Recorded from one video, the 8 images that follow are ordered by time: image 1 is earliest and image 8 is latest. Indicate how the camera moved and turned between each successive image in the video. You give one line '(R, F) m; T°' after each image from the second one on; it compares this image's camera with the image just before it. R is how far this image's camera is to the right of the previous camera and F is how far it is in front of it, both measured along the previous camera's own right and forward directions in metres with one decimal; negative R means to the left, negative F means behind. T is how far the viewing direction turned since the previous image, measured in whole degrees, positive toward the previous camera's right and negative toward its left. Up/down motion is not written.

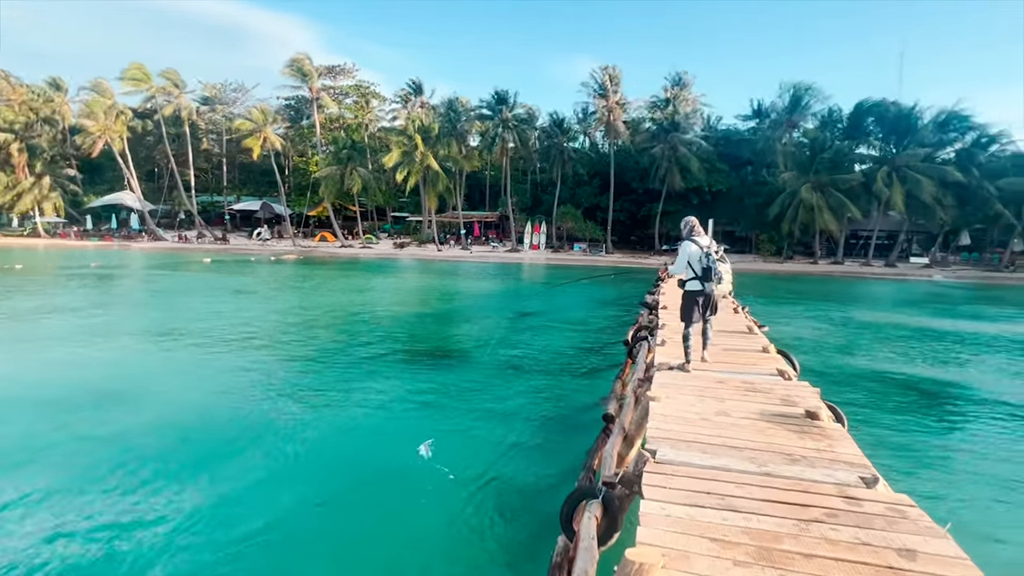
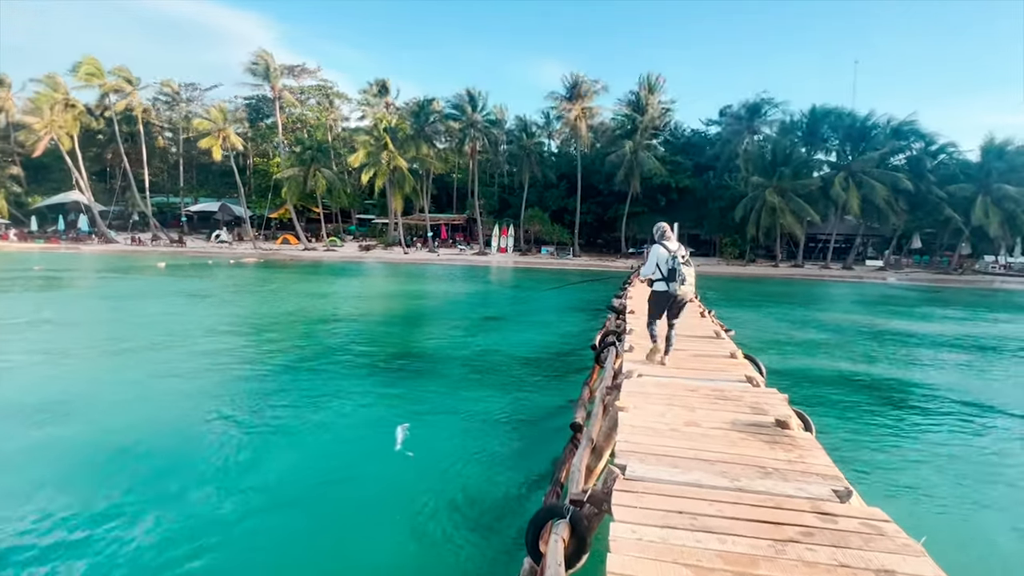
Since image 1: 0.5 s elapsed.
(0.0, +0.2) m; +3°
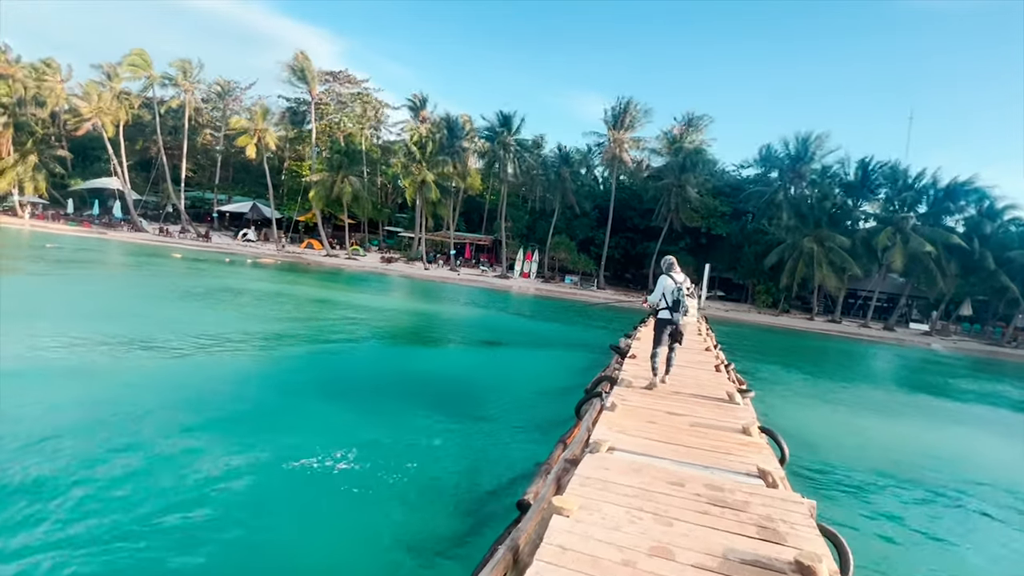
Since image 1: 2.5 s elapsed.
(+0.5, +1.1) m; -3°
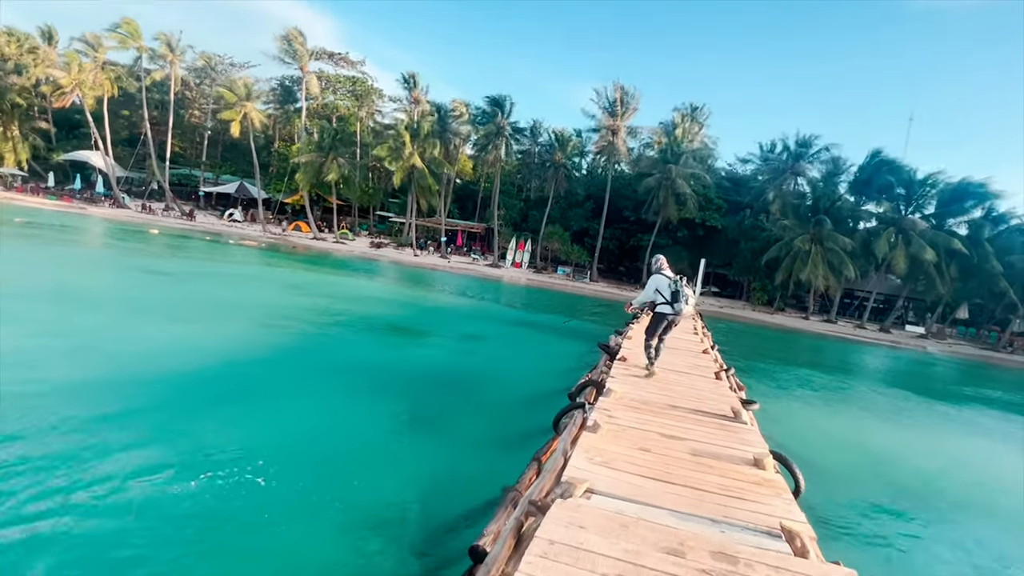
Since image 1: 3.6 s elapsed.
(+0.2, +0.8) m; +1°
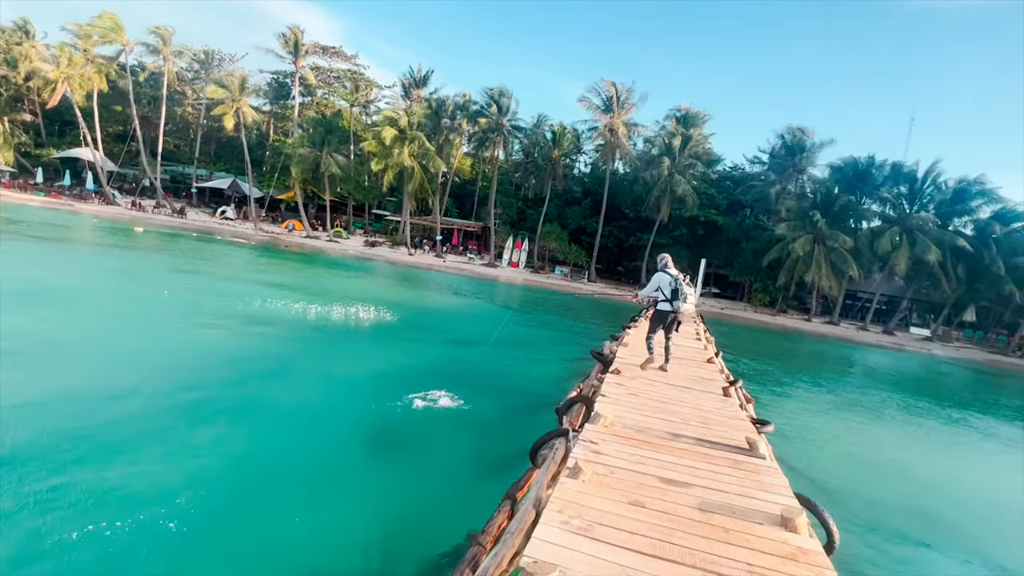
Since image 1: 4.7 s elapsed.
(+0.2, +0.7) m; 0°
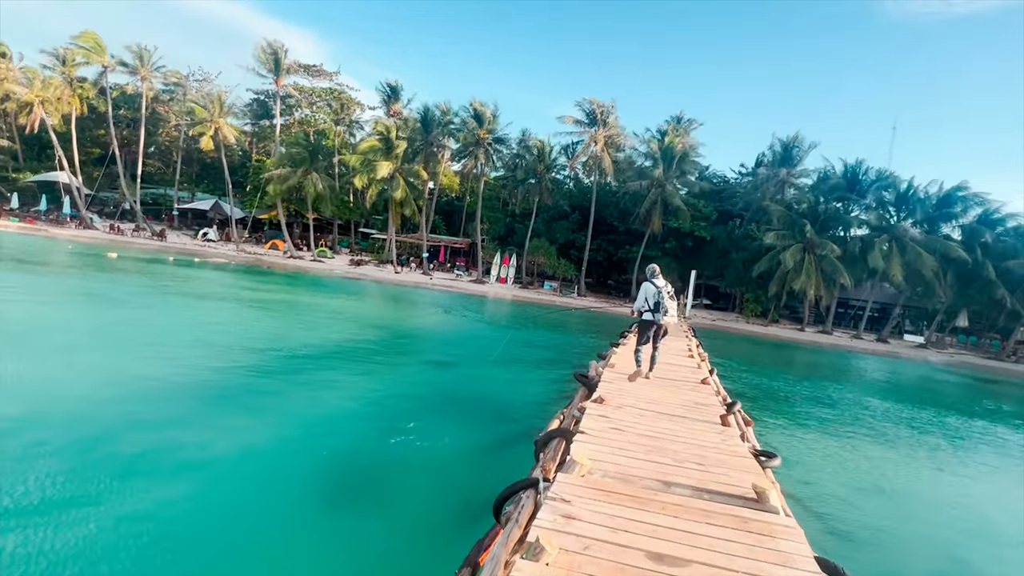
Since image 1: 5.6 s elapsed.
(+0.2, +0.6) m; +1°
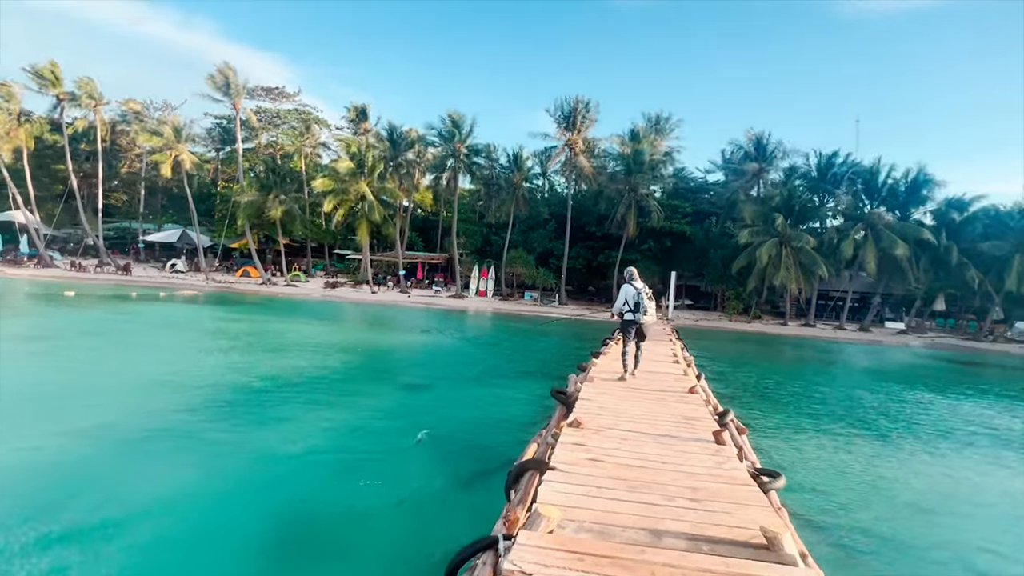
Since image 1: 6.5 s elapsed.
(+0.2, +0.6) m; +2°
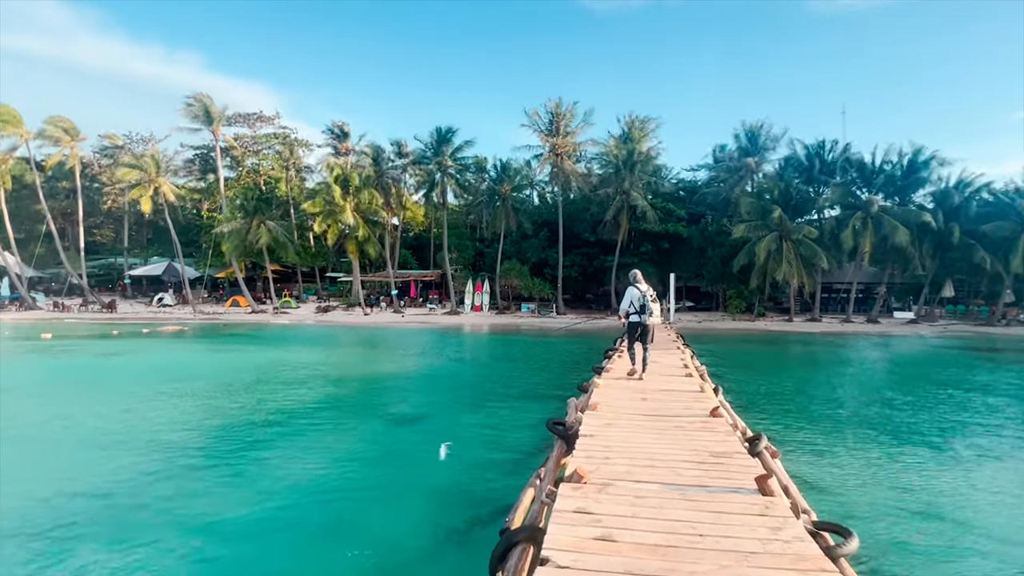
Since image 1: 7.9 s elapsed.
(+0.2, +0.9) m; 0°
